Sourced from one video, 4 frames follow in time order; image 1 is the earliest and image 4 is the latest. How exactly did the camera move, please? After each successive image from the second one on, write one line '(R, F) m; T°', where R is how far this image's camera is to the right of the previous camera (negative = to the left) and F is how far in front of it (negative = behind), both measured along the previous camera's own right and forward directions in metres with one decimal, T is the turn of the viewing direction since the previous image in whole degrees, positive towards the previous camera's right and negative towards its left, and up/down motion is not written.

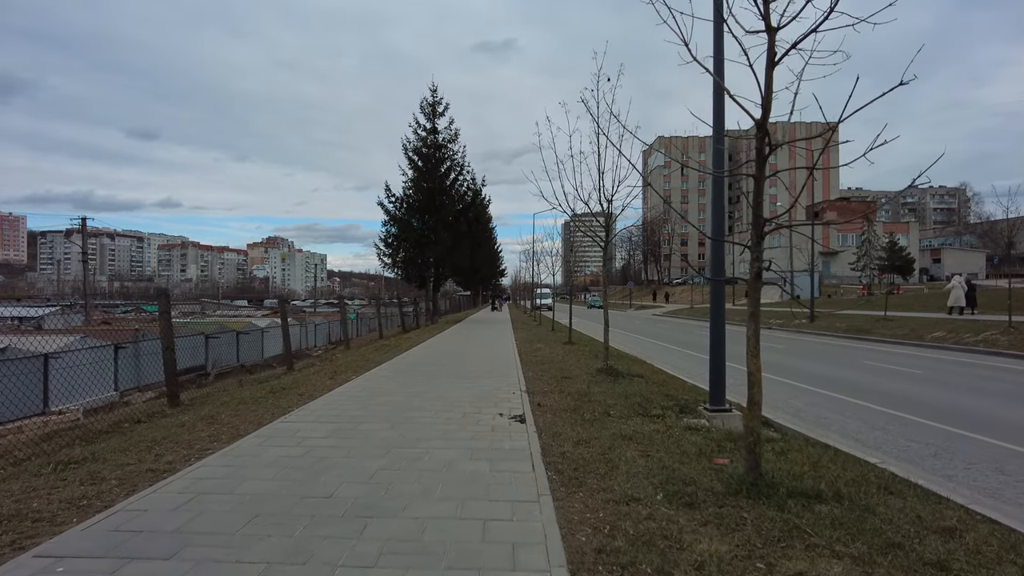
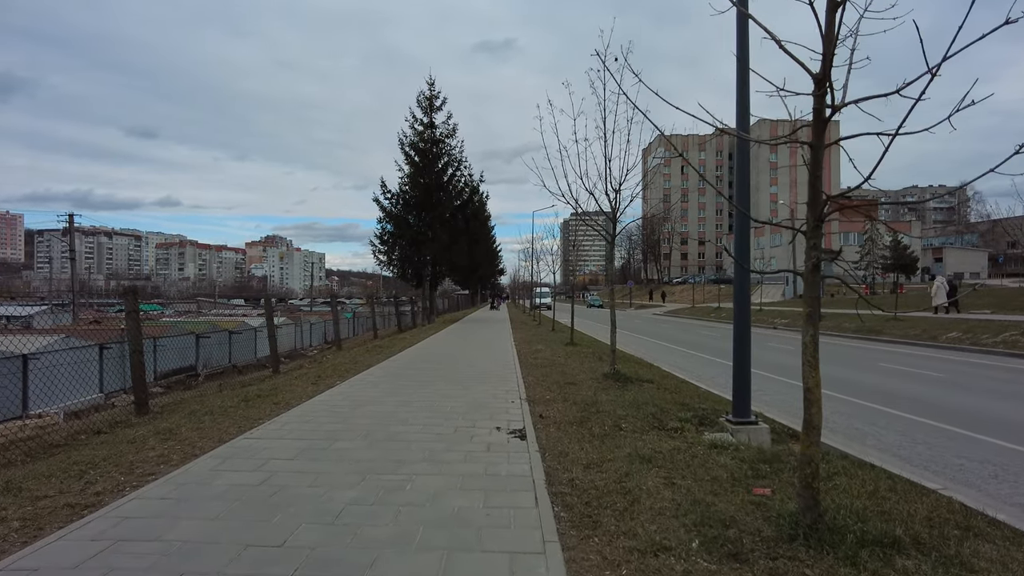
(0.0, +0.8) m; 0°
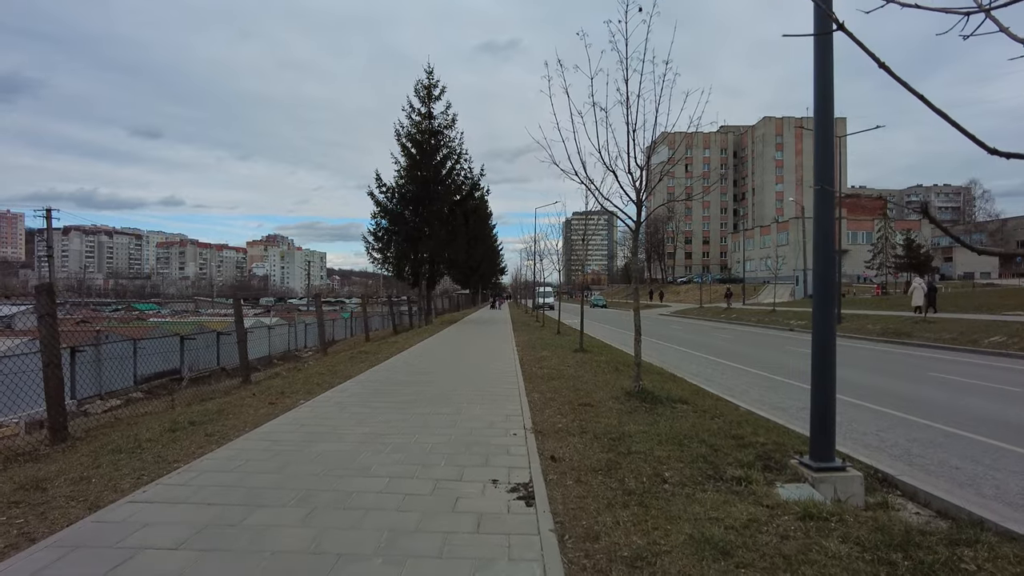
(0.0, +1.7) m; 0°
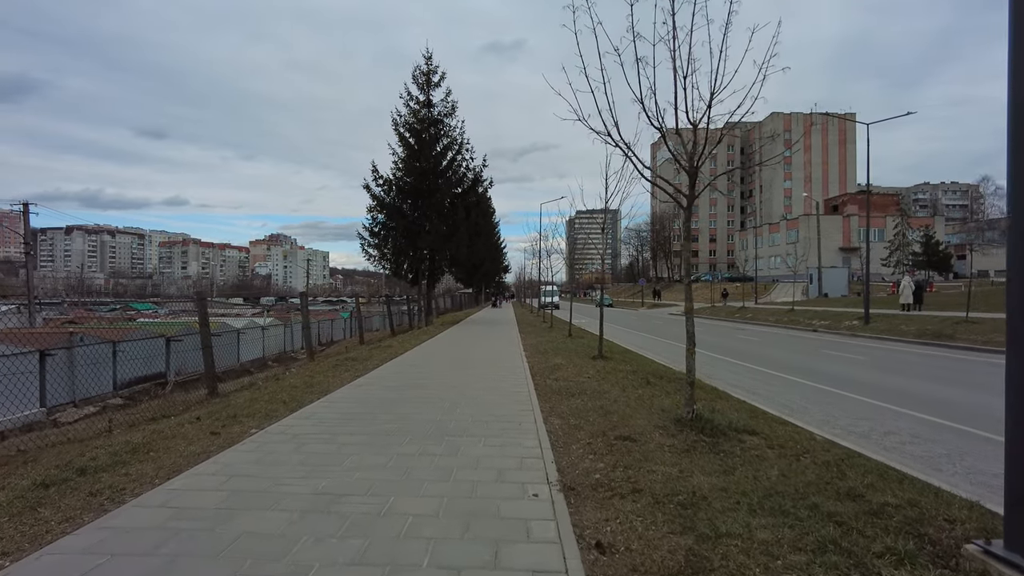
(-0.1, +1.8) m; 0°
